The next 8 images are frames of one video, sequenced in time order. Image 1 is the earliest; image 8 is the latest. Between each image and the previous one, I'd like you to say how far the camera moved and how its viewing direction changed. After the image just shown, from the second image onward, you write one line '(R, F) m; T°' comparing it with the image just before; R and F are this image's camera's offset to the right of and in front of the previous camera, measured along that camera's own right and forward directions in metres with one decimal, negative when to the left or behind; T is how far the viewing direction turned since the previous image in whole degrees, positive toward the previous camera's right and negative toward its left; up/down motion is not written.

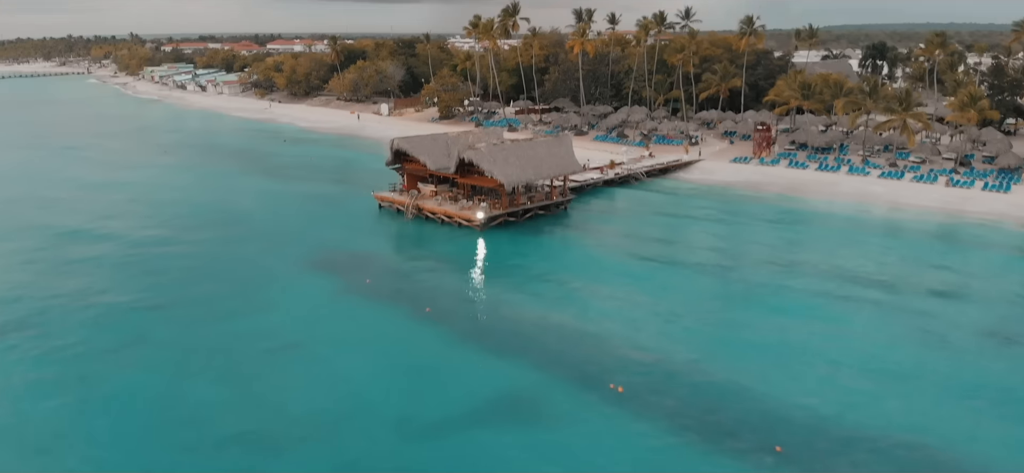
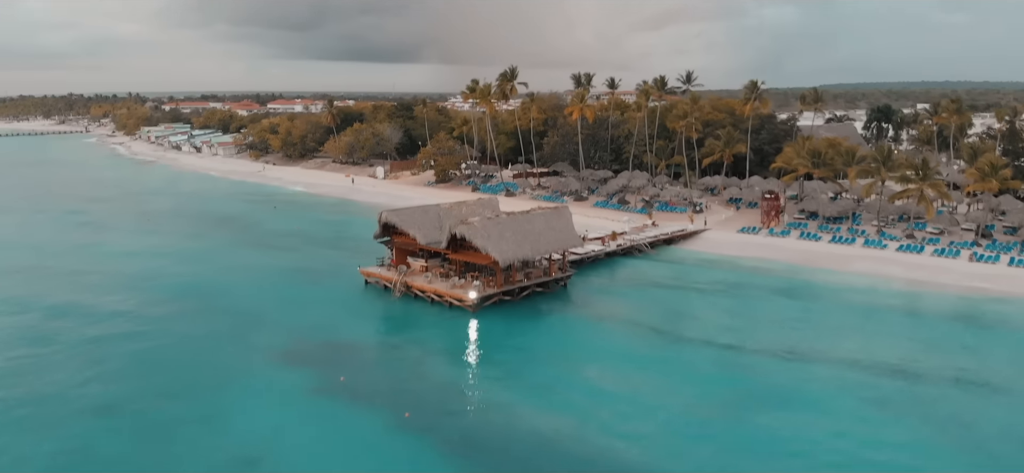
(+0.2, +2.2) m; 0°
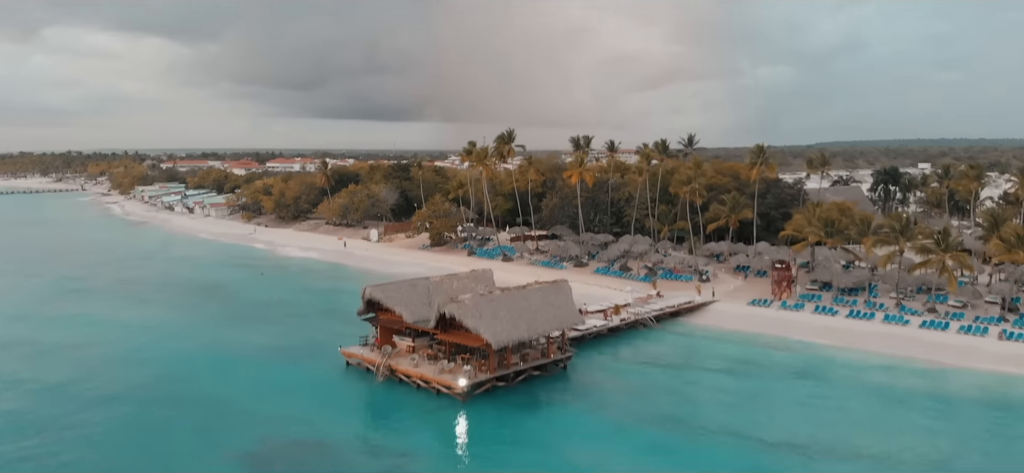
(+0.2, +2.3) m; 0°
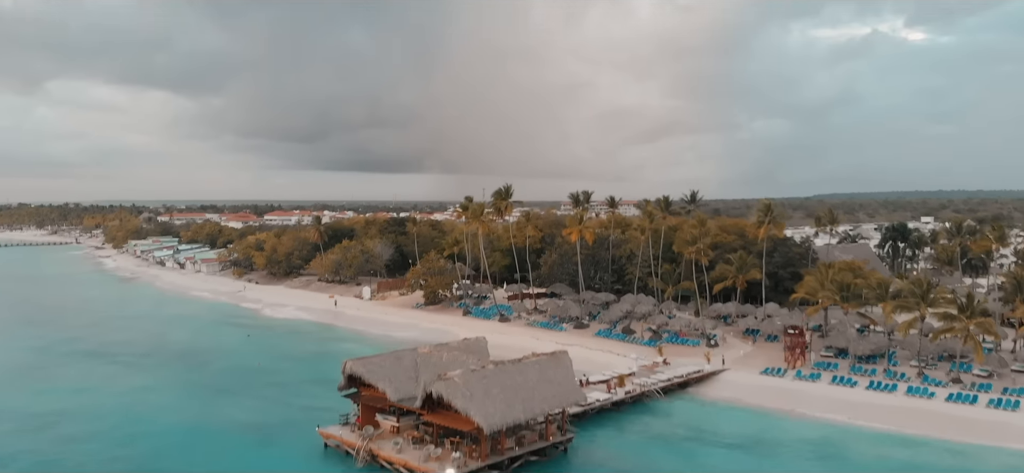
(+0.2, +2.2) m; 0°
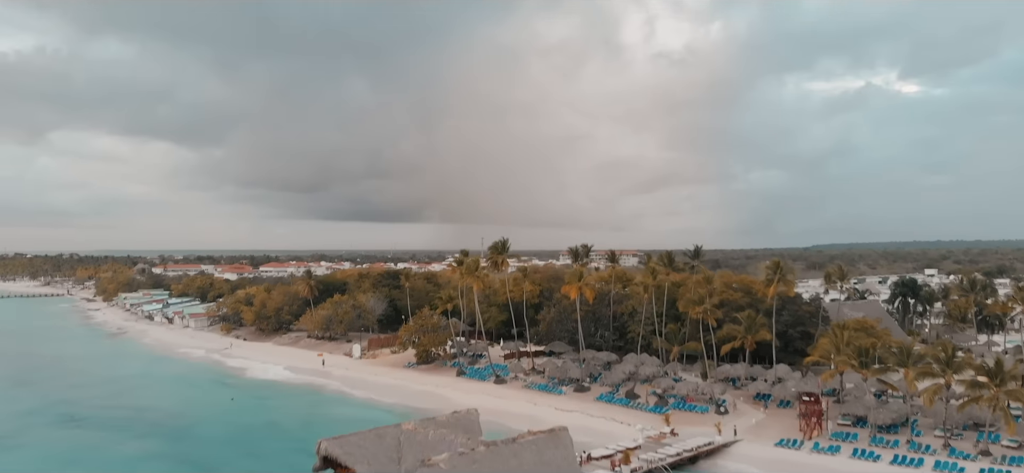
(+0.2, +2.3) m; 0°
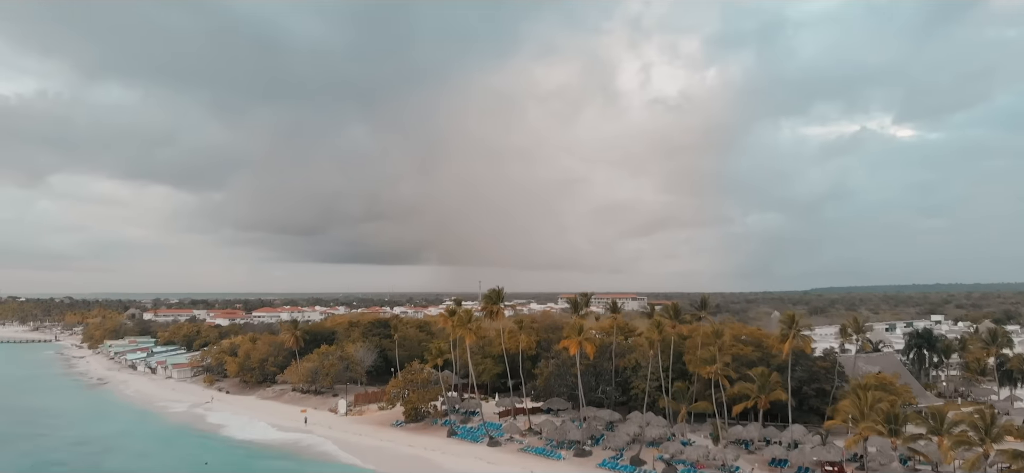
(+0.2, +3.0) m; 0°
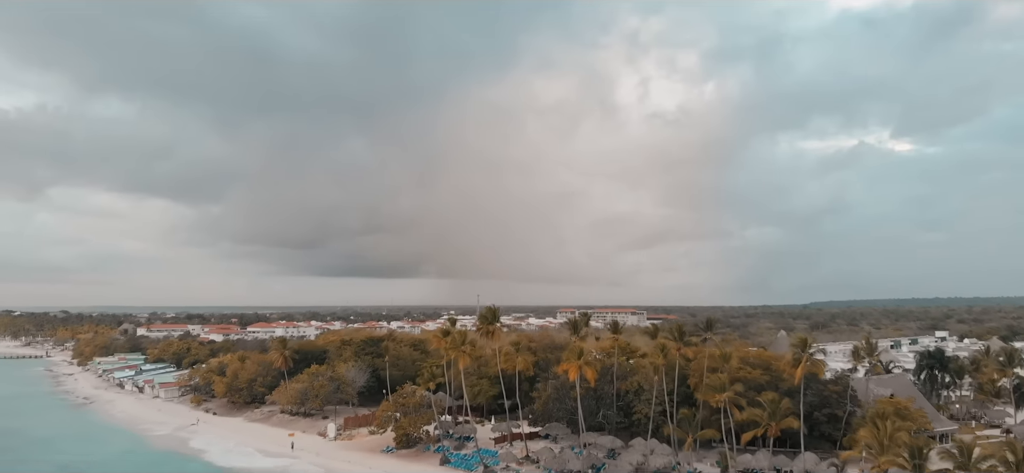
(+0.1, +2.3) m; 0°
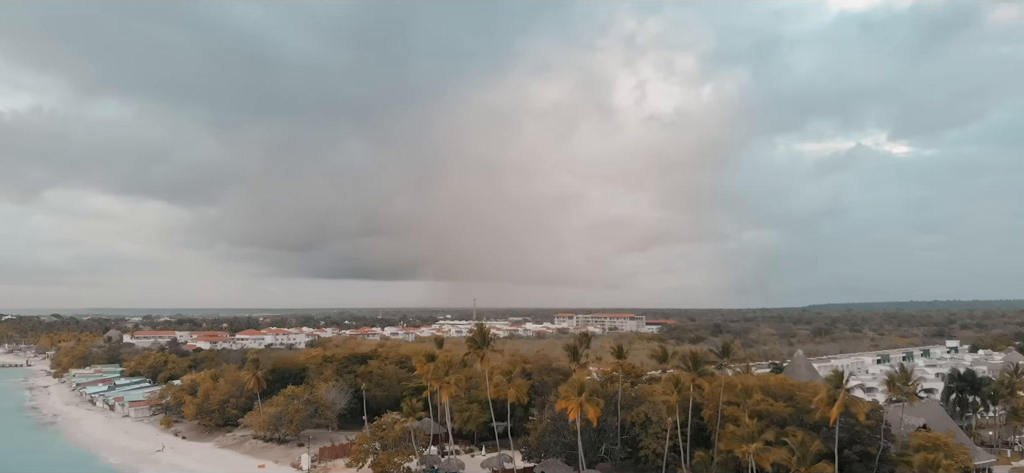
(+0.3, +5.4) m; 0°
